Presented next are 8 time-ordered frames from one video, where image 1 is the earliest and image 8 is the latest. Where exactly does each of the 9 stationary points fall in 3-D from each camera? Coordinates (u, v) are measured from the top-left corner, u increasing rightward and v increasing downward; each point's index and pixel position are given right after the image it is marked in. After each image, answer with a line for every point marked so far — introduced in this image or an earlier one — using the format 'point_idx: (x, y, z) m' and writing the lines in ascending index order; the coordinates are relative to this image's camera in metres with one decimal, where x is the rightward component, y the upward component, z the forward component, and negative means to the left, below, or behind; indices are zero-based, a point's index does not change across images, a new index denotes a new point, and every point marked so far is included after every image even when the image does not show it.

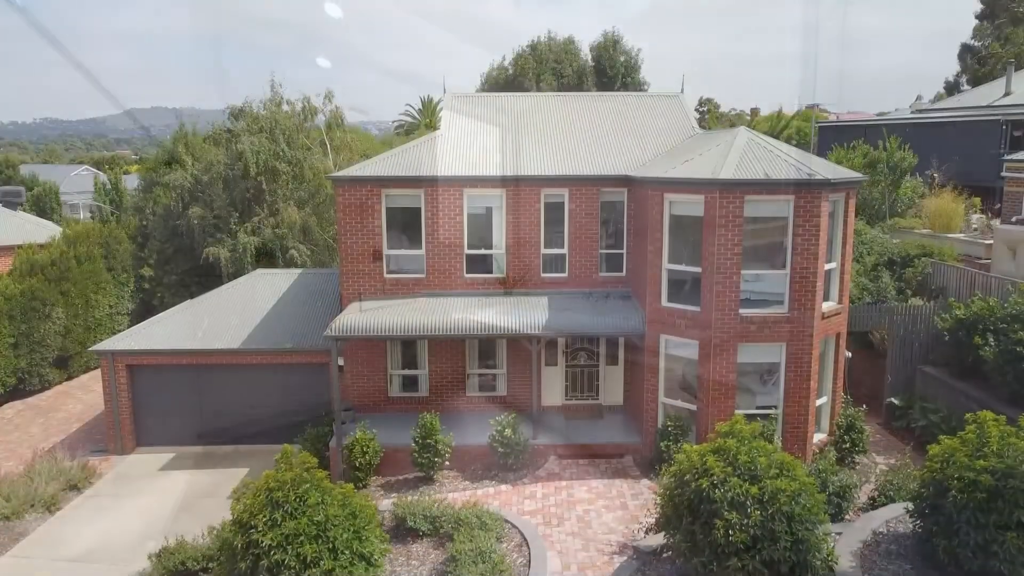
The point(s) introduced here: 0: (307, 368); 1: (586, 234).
0: (-4.0, -1.5, +15.8) m
1: (+1.3, +1.0, +14.5) m
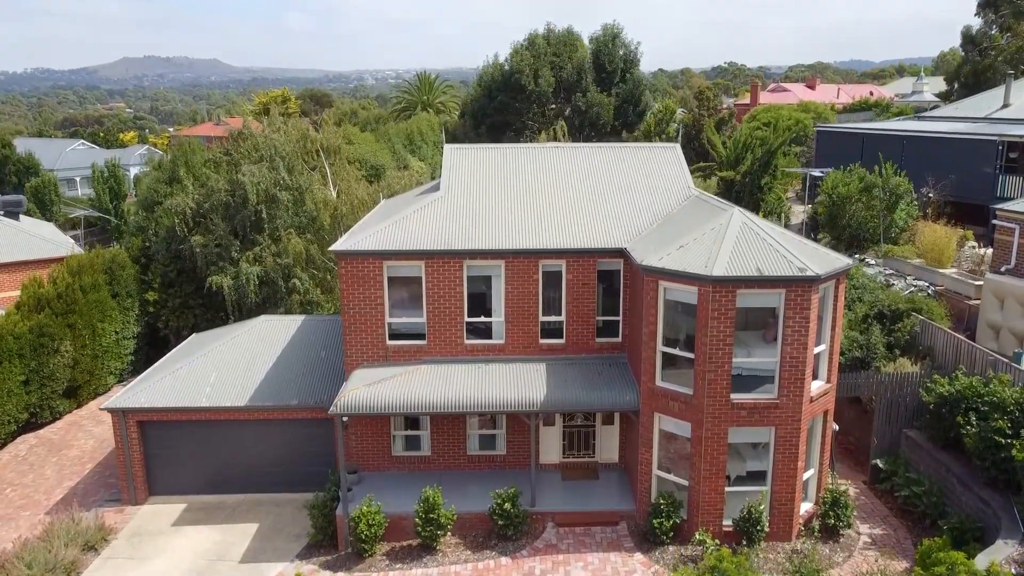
0: (-4.1, -2.7, +16.3) m
1: (+1.3, -0.3, +14.8) m
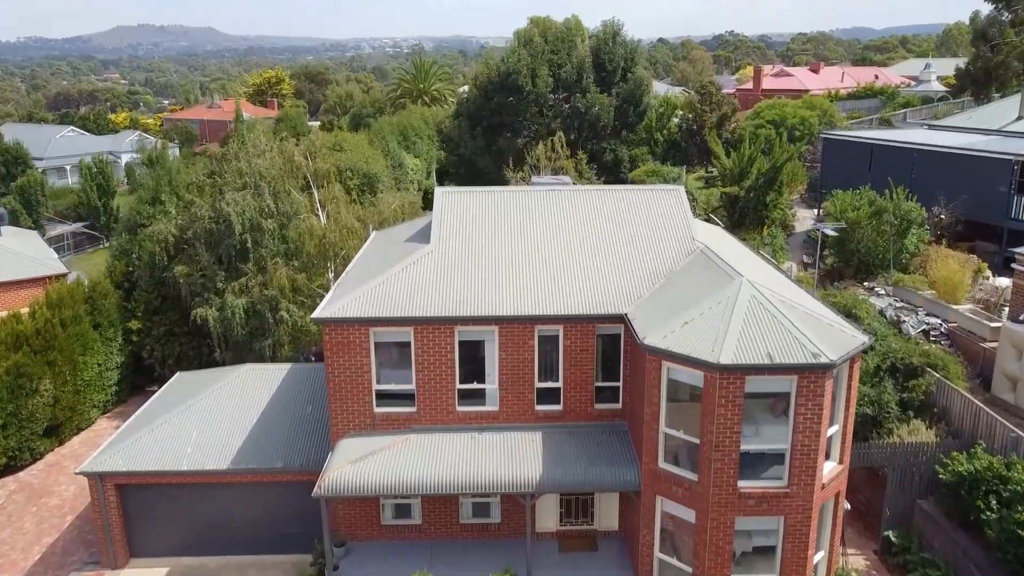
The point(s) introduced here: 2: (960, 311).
0: (-4.2, -3.8, +15.6) m
1: (+1.2, -1.4, +14.0) m
2: (+11.0, -0.6, +19.7) m
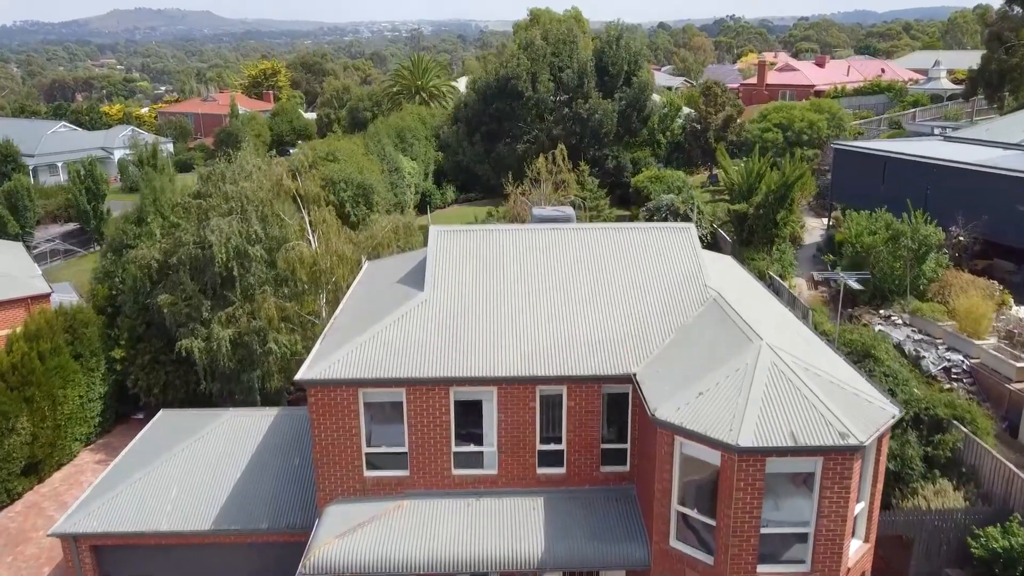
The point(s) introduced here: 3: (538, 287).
0: (-4.2, -4.7, +14.7) m
1: (+1.2, -2.3, +13.1) m
2: (+11.0, -1.3, +18.7) m
3: (+0.5, 0.0, +14.4) m
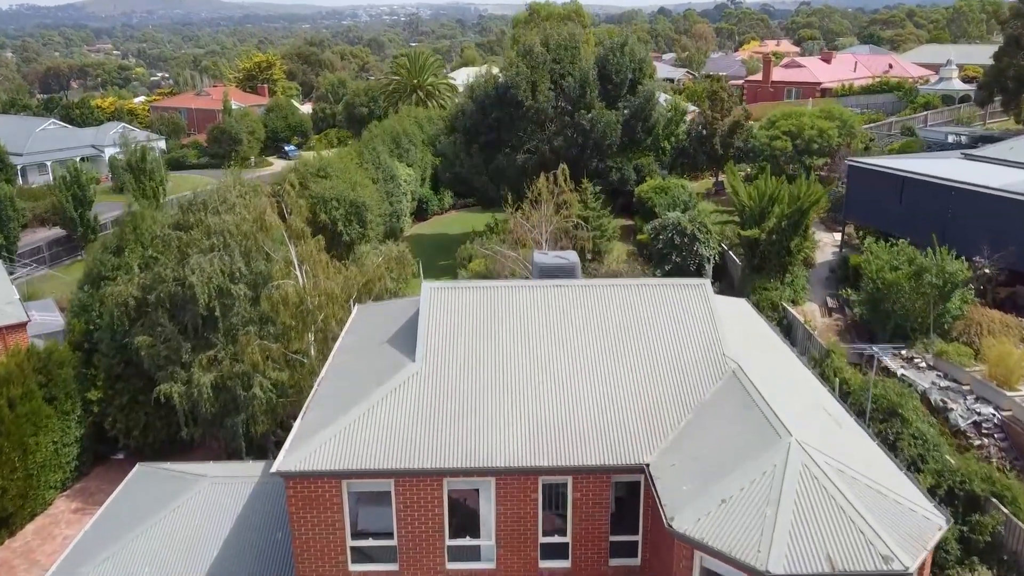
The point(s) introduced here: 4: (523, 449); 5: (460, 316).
0: (-4.2, -5.8, +13.5) m
1: (+1.2, -3.5, +11.9) m
2: (+10.9, -2.4, +17.5) m
3: (+0.5, -1.1, +13.1) m
4: (+0.2, -2.3, +11.6) m
5: (-0.9, -0.5, +13.8) m
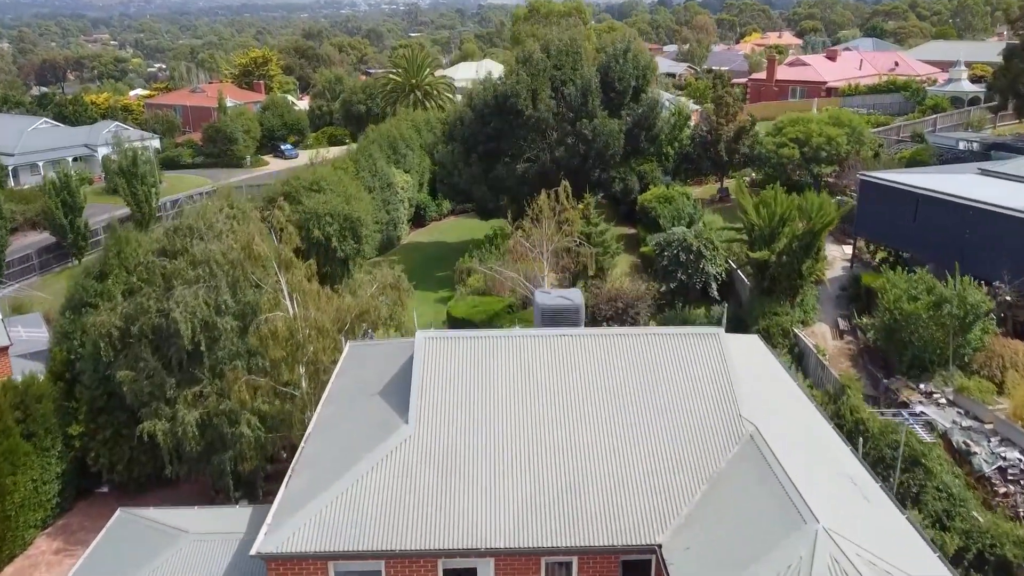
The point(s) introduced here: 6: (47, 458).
0: (-4.2, -6.6, +12.7) m
1: (+1.2, -4.3, +11.0) m
2: (+11.0, -3.2, +16.6) m
3: (+0.5, -1.9, +12.2) m
4: (+0.2, -3.2, +10.7) m
5: (-0.9, -1.3, +12.9) m
6: (-11.4, -4.2, +19.7) m
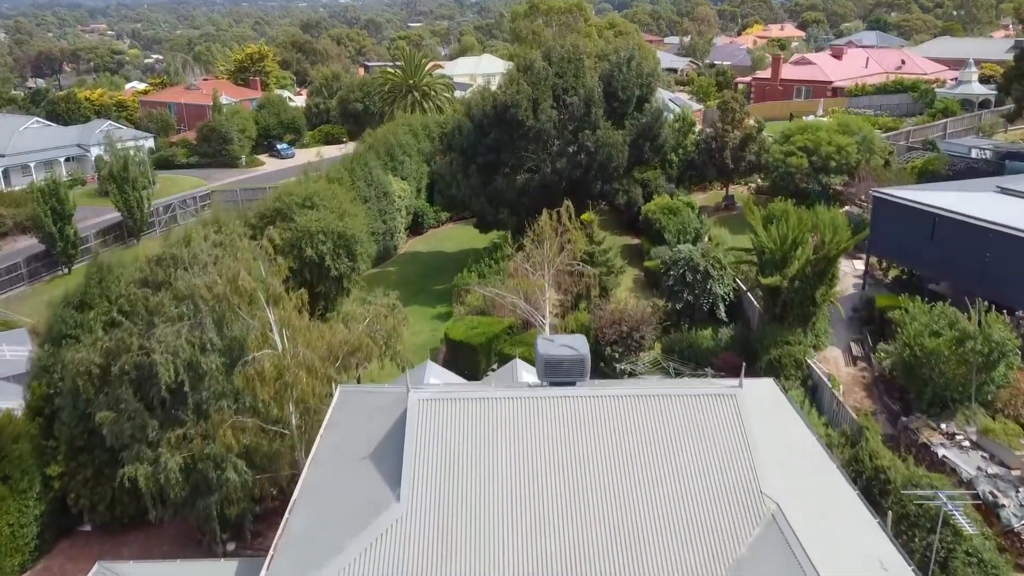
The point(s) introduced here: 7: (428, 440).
0: (-4.1, -7.5, +11.8) m
1: (+1.2, -5.2, +10.1) m
2: (+11.0, -4.0, +15.7) m
3: (+0.5, -2.8, +11.3) m
4: (+0.2, -4.1, +9.8) m
5: (-0.9, -2.2, +11.9) m
6: (-11.4, -5.0, +18.8) m
7: (-1.3, -2.2, +11.9) m
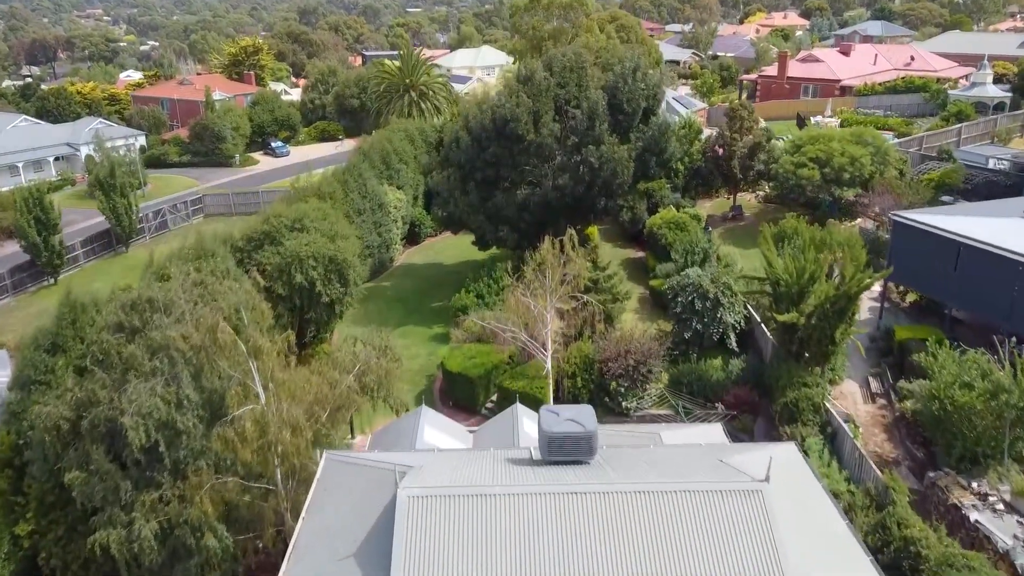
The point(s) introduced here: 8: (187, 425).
0: (-4.1, -8.7, +10.6) m
1: (+1.2, -6.4, +8.9) m
2: (+11.0, -5.1, +14.5) m
3: (+0.5, -4.0, +10.0) m
4: (+0.2, -5.3, +8.6) m
5: (-0.8, -3.3, +10.7) m
6: (-11.4, -6.0, +17.6) m
7: (-1.3, -3.4, +10.6) m
8: (-6.6, -2.7, +16.3) m
